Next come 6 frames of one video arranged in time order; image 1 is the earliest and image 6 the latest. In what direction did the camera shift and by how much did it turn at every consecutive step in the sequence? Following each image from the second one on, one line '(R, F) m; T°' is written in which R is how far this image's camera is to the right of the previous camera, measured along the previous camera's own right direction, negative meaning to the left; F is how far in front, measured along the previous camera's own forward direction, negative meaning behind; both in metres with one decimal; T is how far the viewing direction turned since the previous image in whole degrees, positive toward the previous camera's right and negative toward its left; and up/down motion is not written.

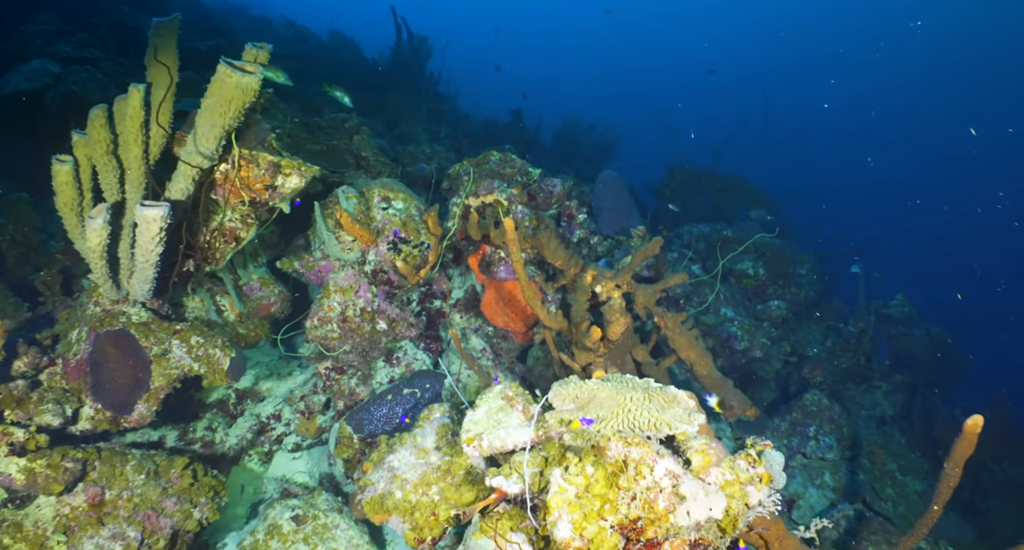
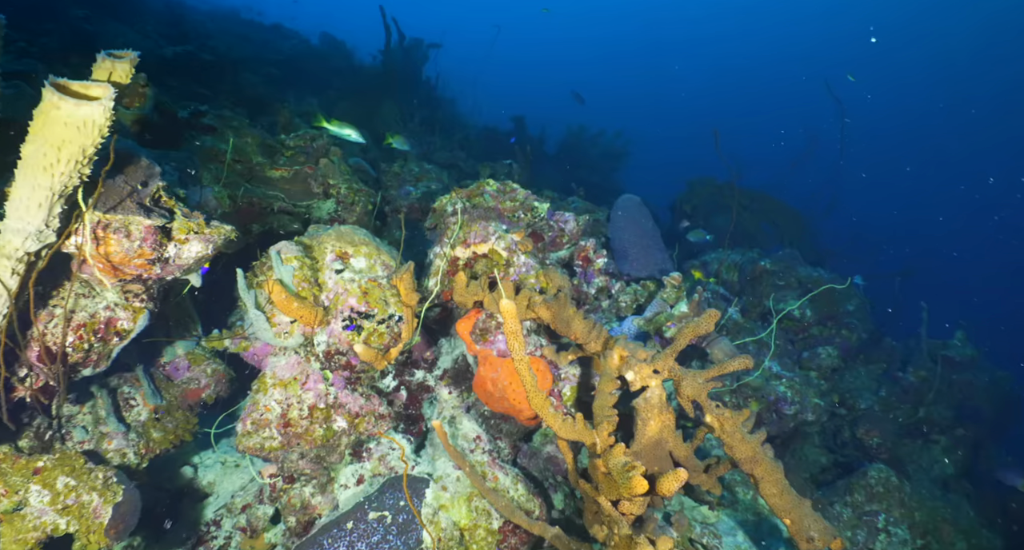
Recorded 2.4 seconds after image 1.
(0.0, +1.5) m; 0°
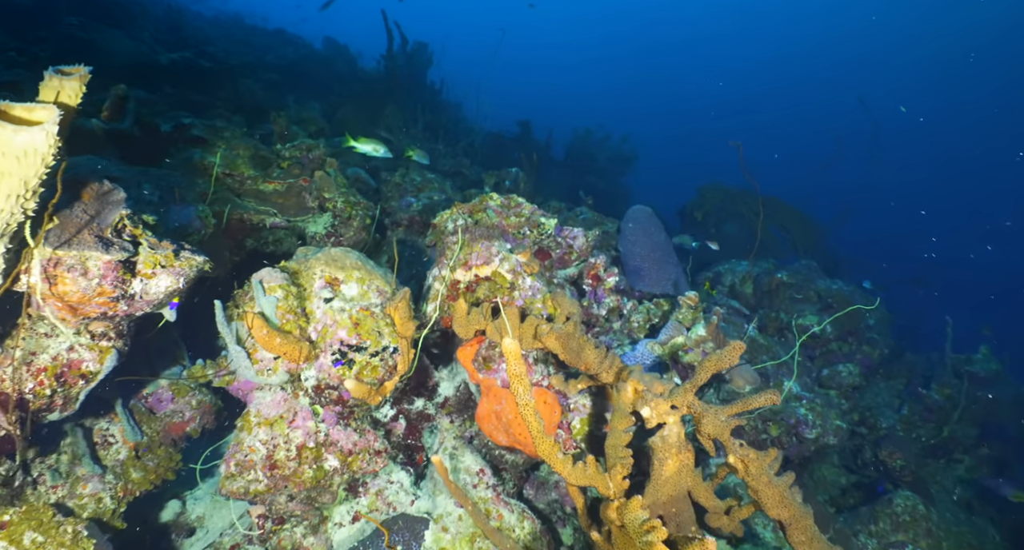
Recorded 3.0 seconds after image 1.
(0.0, +0.3) m; -1°
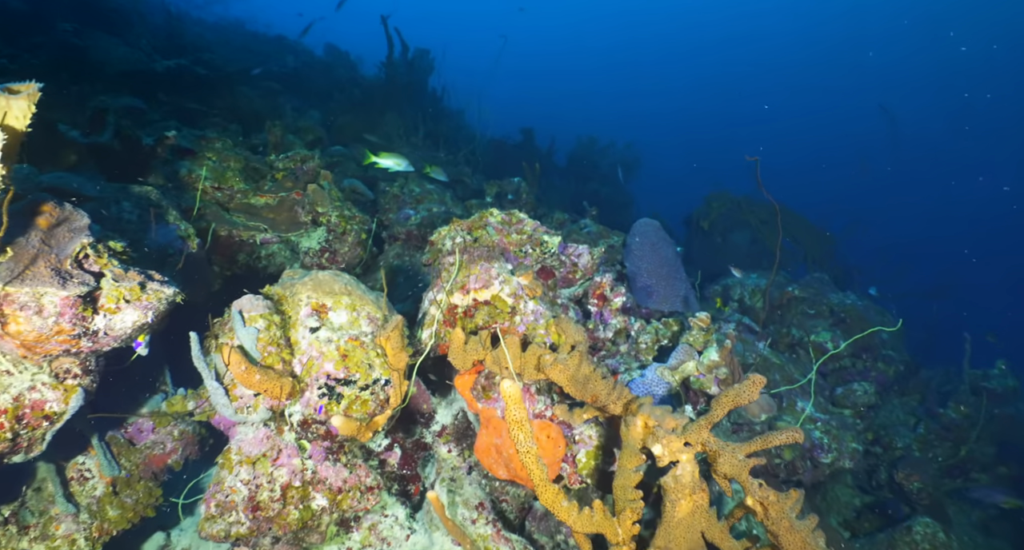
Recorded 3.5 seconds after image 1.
(0.0, +0.3) m; 0°
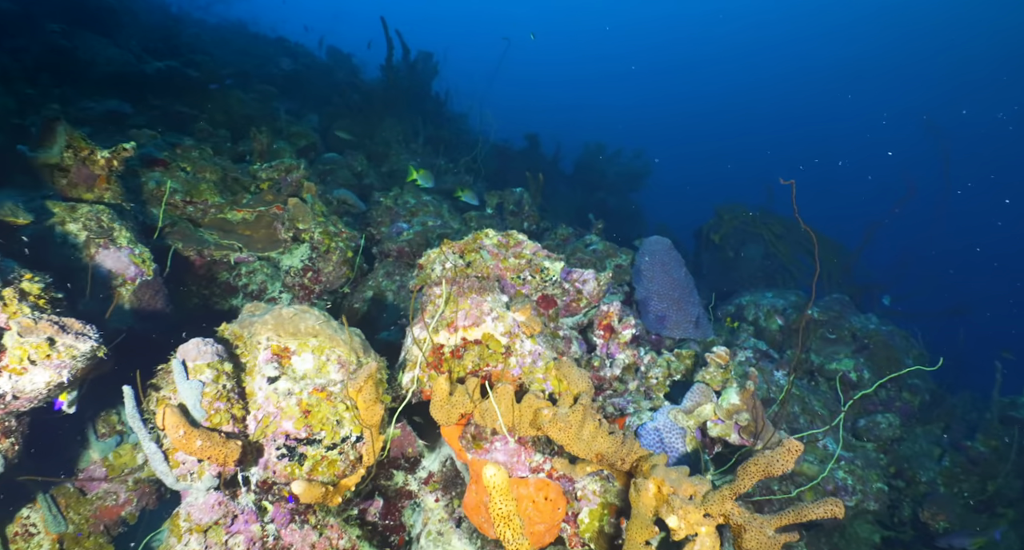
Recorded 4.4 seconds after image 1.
(+0.1, +0.5) m; 0°
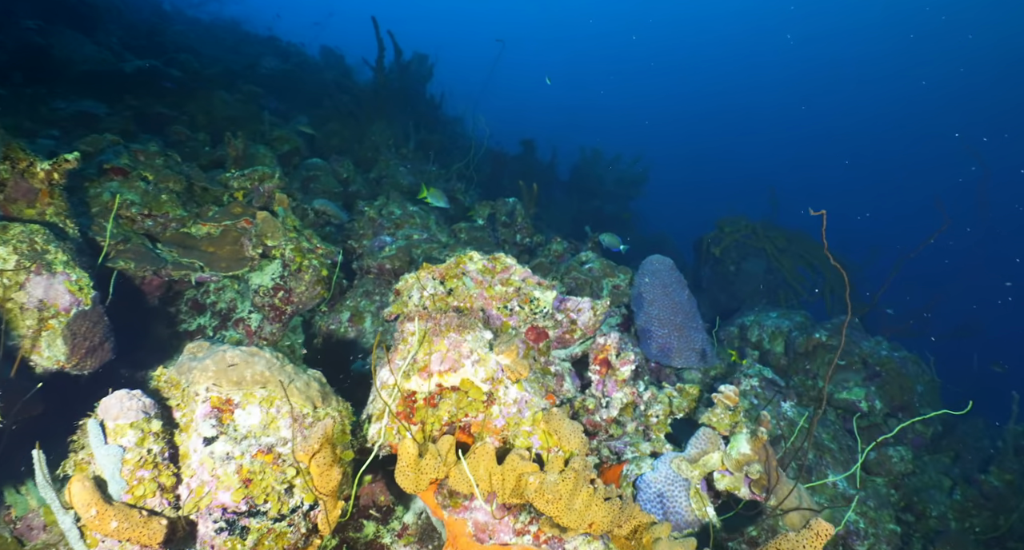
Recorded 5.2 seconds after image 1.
(+0.1, +0.5) m; 0°
